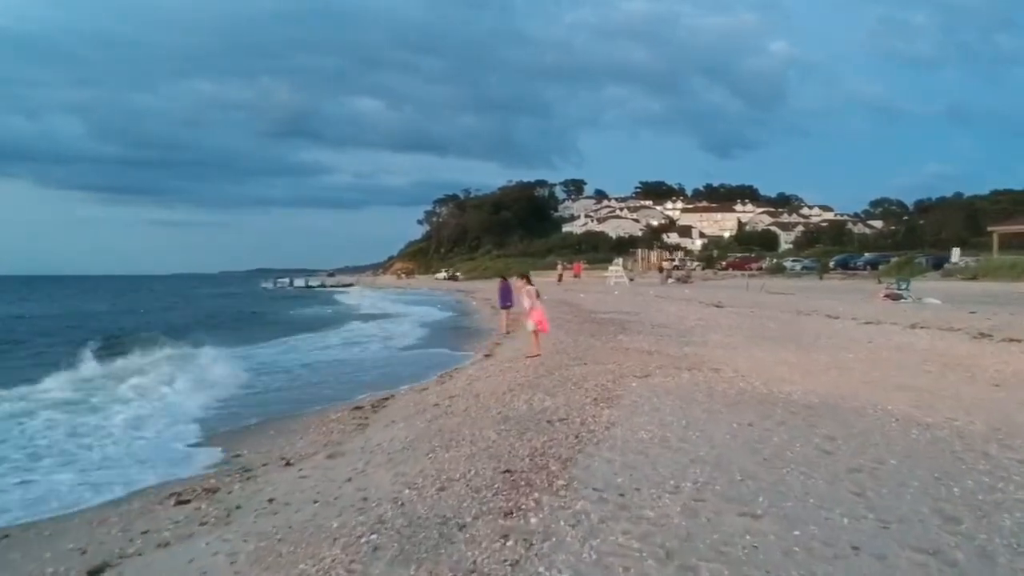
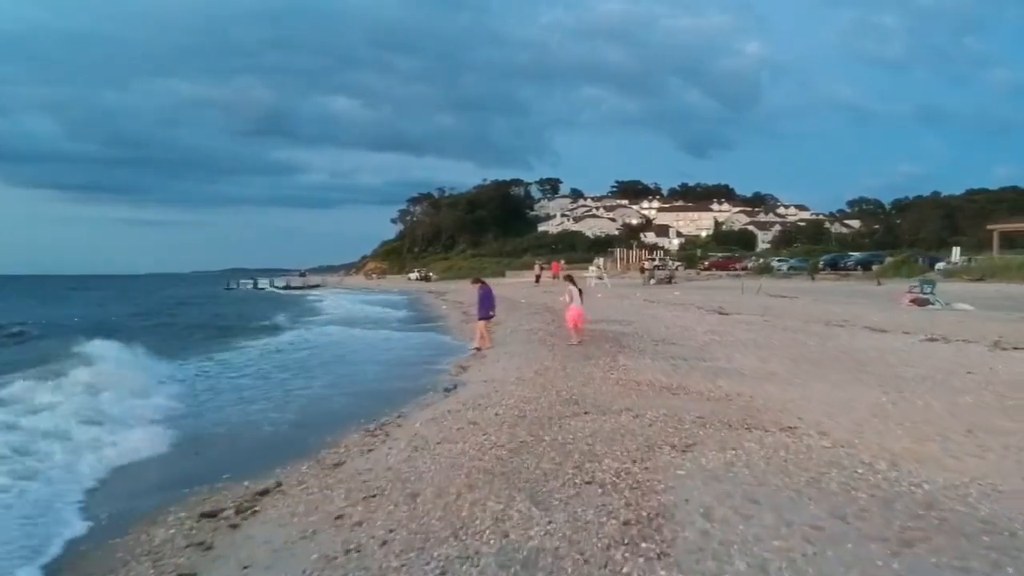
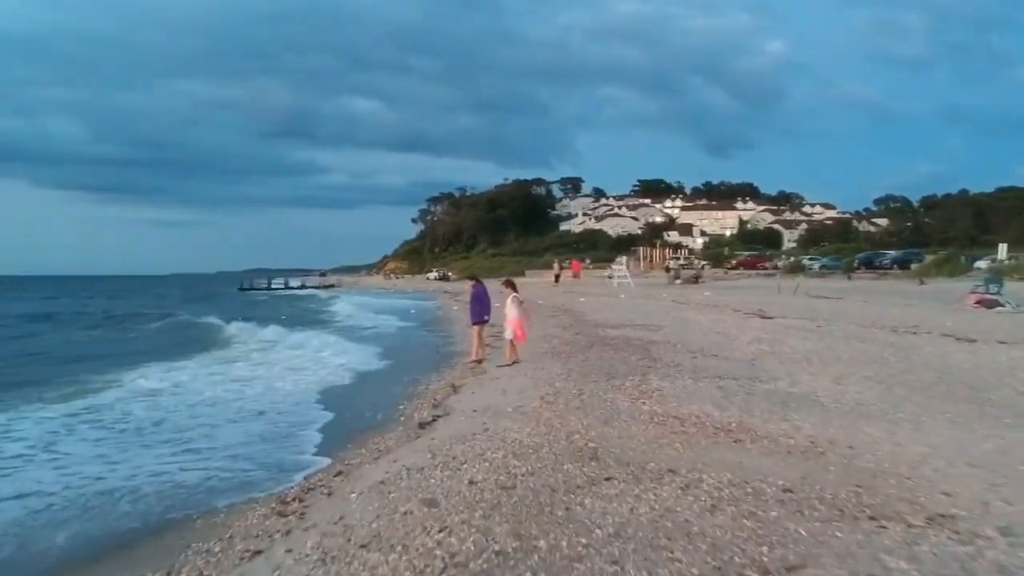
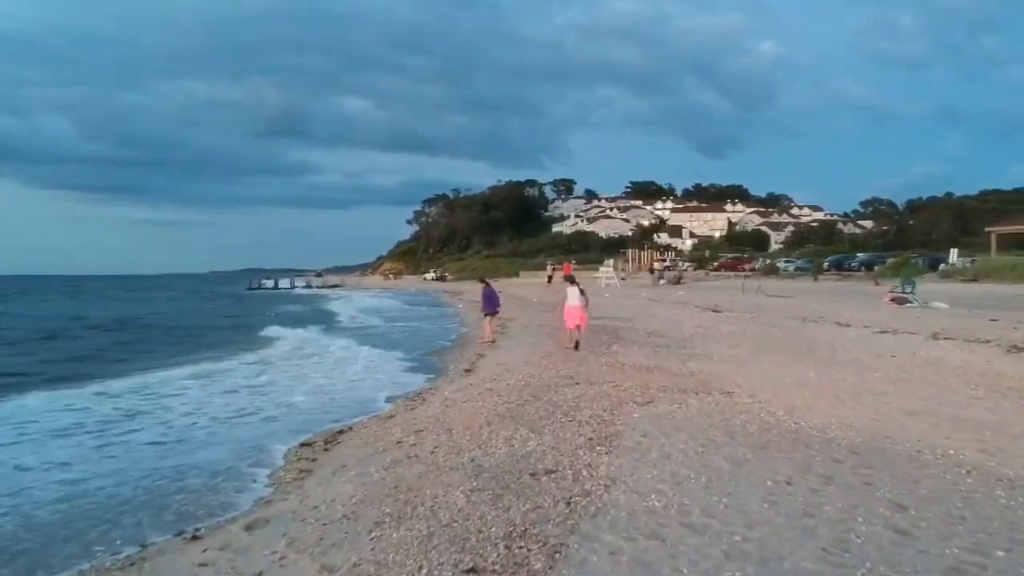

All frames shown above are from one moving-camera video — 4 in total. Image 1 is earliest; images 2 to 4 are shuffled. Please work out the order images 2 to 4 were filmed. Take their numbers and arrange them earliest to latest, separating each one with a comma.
4, 2, 3
